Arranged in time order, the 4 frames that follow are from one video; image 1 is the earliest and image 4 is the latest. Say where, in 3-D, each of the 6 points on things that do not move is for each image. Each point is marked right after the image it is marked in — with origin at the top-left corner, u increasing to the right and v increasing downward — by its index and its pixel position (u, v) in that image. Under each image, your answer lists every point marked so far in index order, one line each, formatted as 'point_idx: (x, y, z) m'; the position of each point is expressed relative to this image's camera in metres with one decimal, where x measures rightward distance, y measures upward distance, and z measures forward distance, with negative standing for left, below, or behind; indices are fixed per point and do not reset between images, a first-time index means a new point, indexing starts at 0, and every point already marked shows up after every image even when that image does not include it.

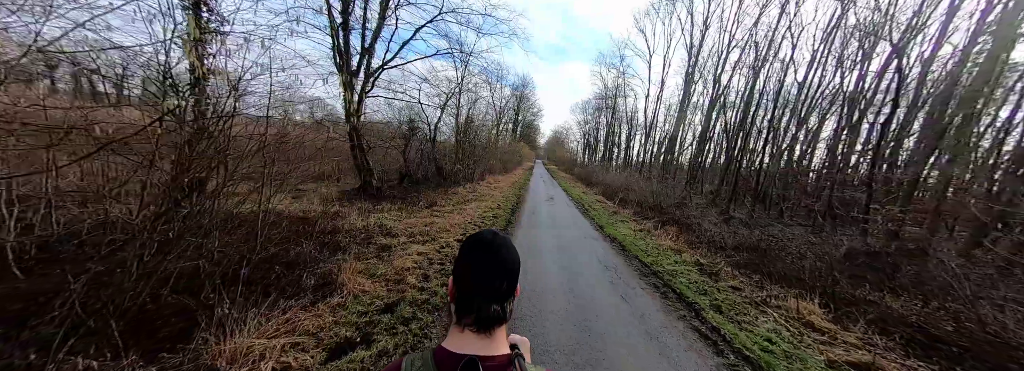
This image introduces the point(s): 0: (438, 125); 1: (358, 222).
0: (-4.1, +3.4, +15.1) m
1: (-3.3, -0.8, +5.7) m
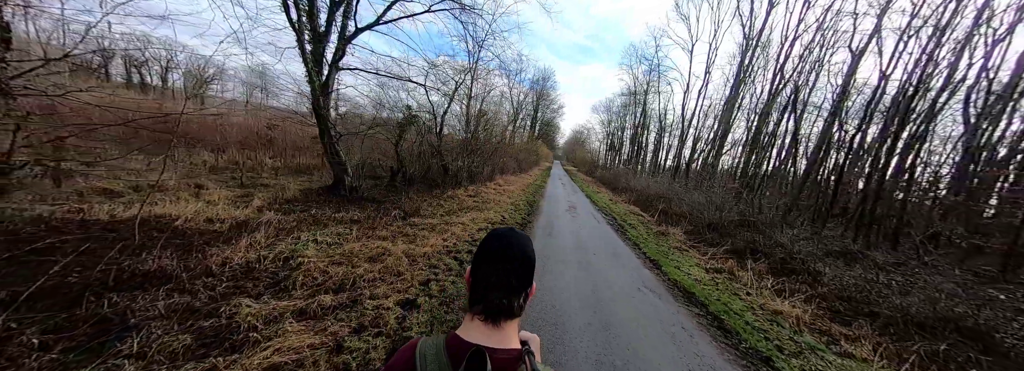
0: (-3.4, +3.4, +12.8) m
1: (-3.3, -0.8, +3.4) m
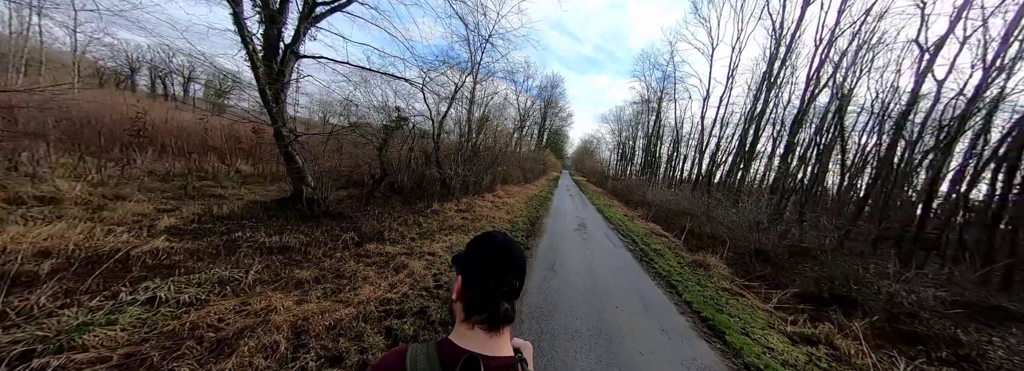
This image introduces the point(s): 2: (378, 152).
0: (-3.3, +2.9, +11.4) m
1: (-3.5, -1.0, +1.8) m
2: (-4.9, +1.2, +9.7) m
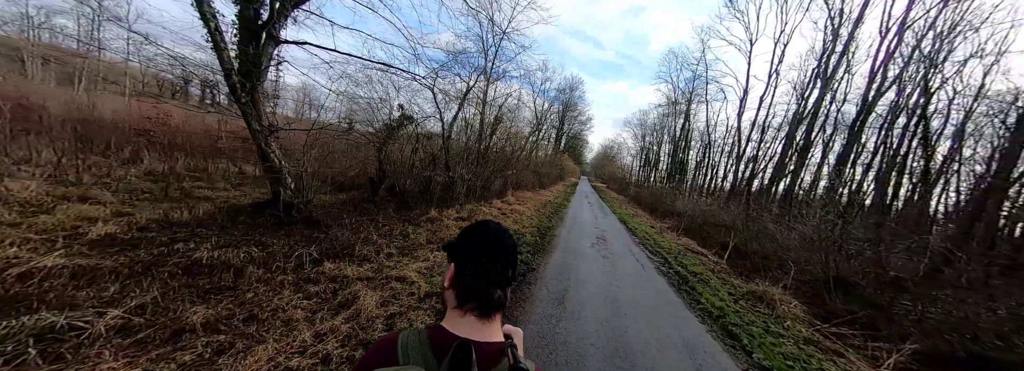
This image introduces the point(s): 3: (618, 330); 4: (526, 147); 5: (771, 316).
0: (-2.8, +2.7, +10.5) m
1: (-3.8, -0.9, +0.9) m
2: (-4.6, +1.1, +8.9) m
3: (+1.3, -1.9, +3.2) m
4: (+1.0, +2.6, +17.6) m
5: (+4.1, -2.1, +4.2) m
